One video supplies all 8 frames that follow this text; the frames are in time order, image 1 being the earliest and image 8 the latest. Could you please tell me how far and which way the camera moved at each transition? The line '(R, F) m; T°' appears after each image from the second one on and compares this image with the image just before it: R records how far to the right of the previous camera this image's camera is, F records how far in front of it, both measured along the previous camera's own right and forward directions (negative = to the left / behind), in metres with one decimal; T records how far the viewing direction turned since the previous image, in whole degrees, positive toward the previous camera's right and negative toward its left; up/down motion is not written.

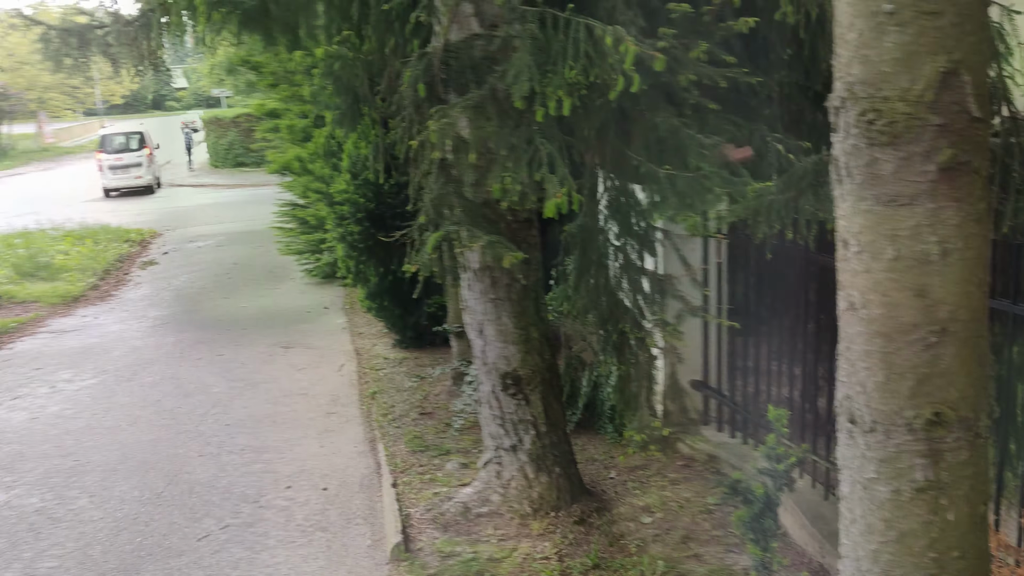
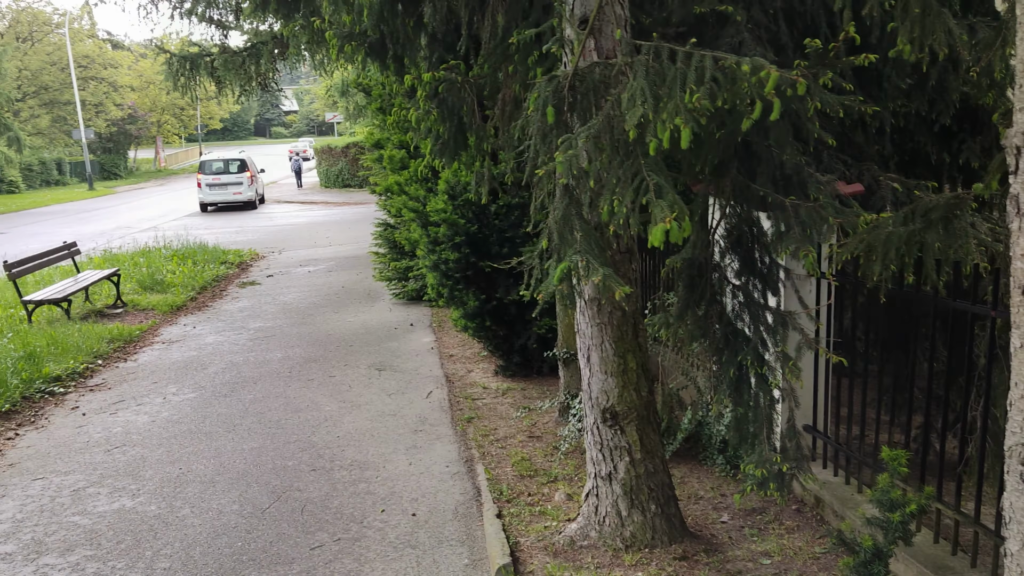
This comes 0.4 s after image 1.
(-0.1, 0.0) m; -5°
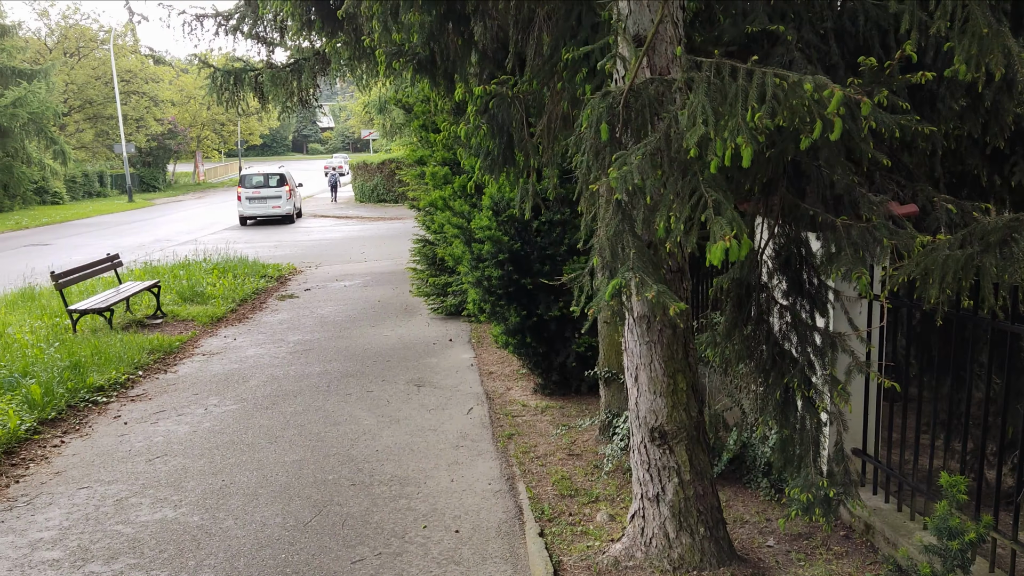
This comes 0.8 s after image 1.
(-0.1, 0.0) m; -2°
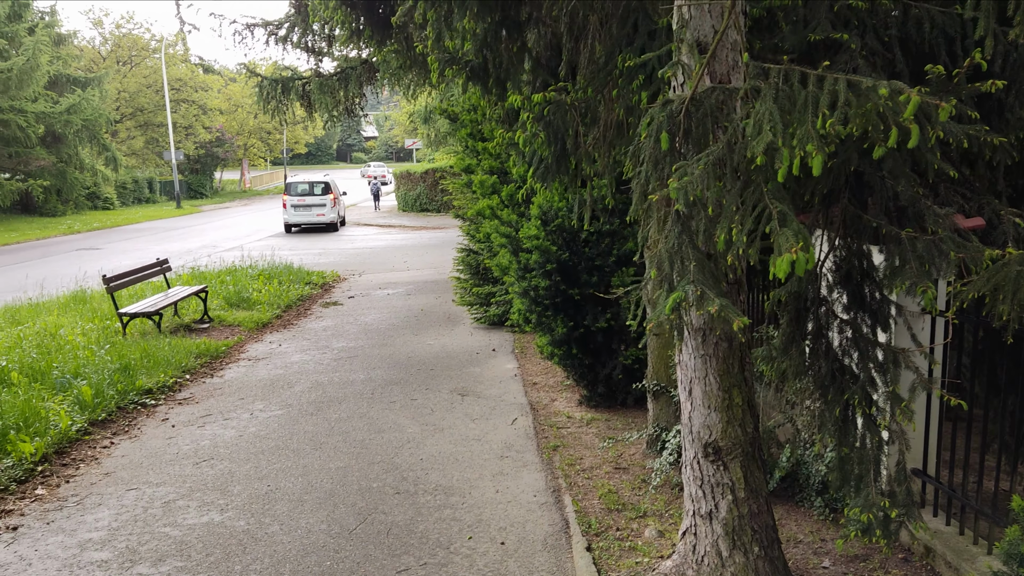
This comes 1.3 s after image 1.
(-0.1, +0.1) m; -3°
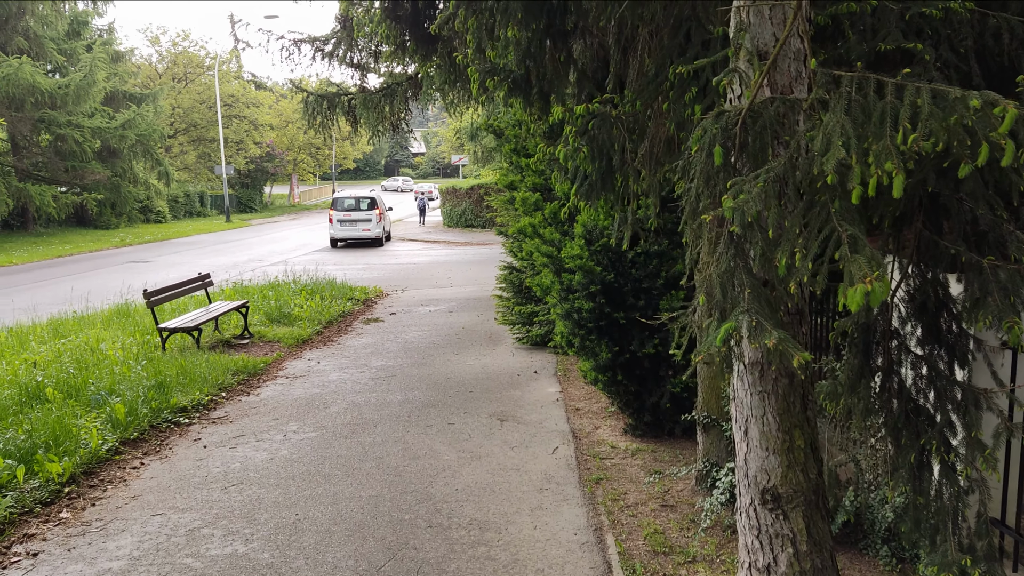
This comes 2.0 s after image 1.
(0.0, +0.3) m; -3°
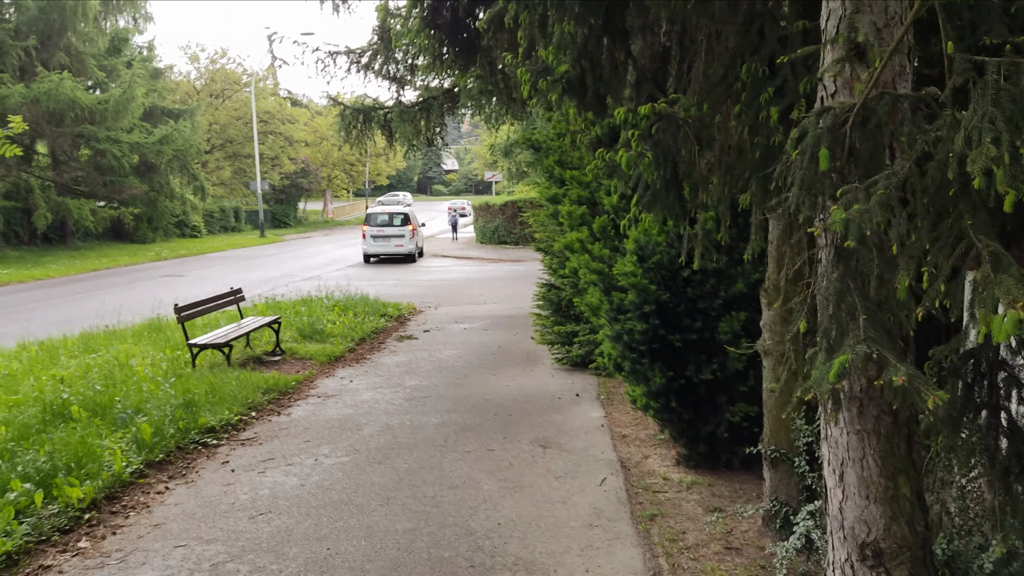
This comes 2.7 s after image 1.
(-0.1, +0.4) m; -2°
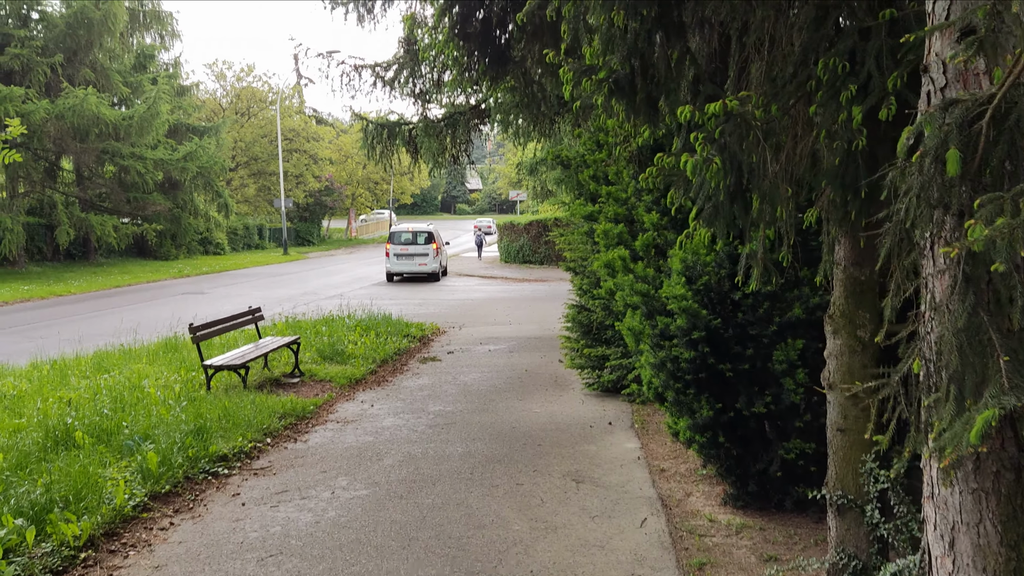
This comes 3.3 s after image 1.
(-0.1, +0.5) m; -1°
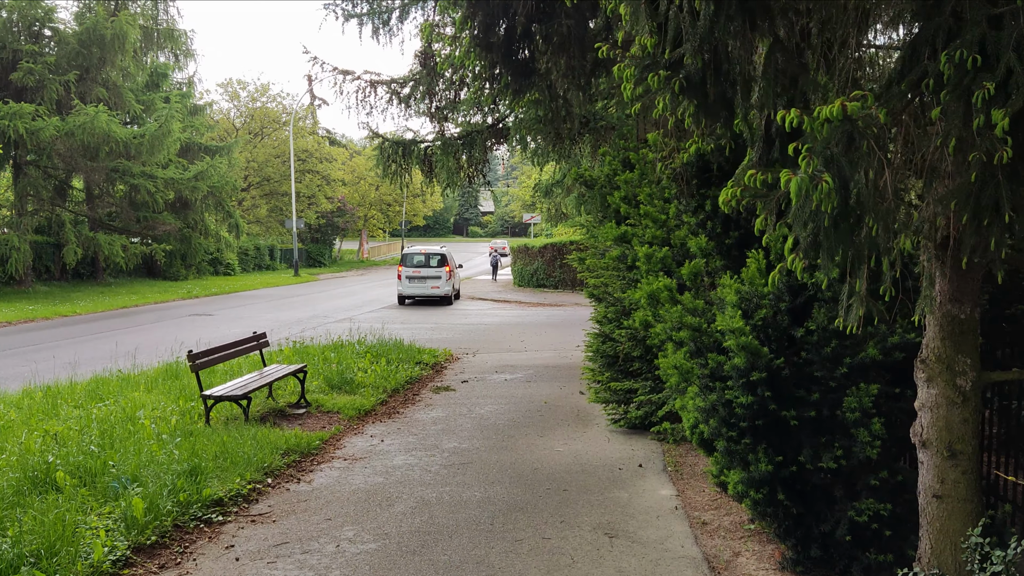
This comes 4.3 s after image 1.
(-0.1, +0.7) m; -1°
